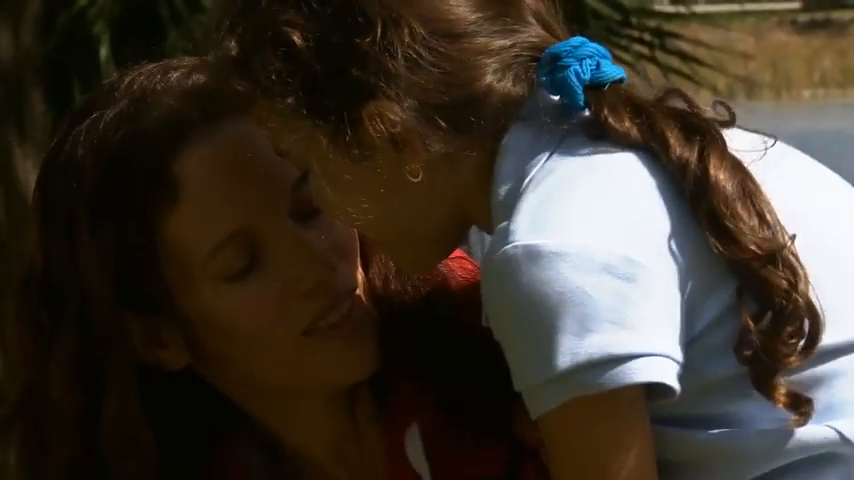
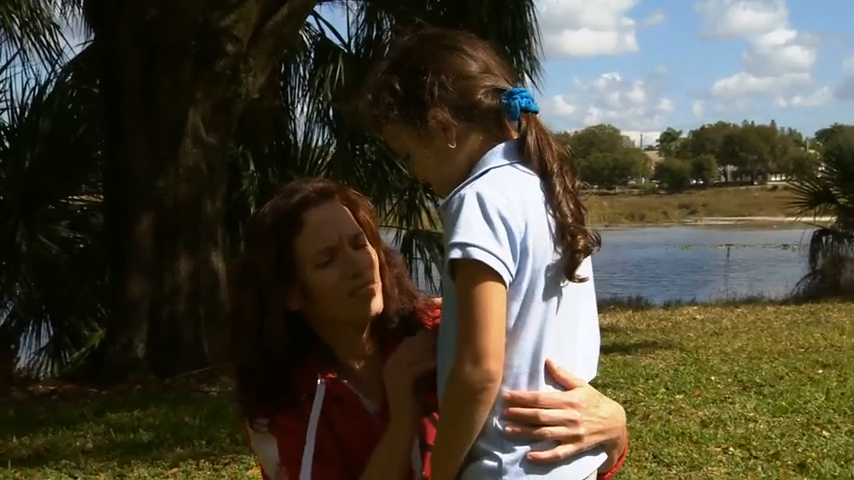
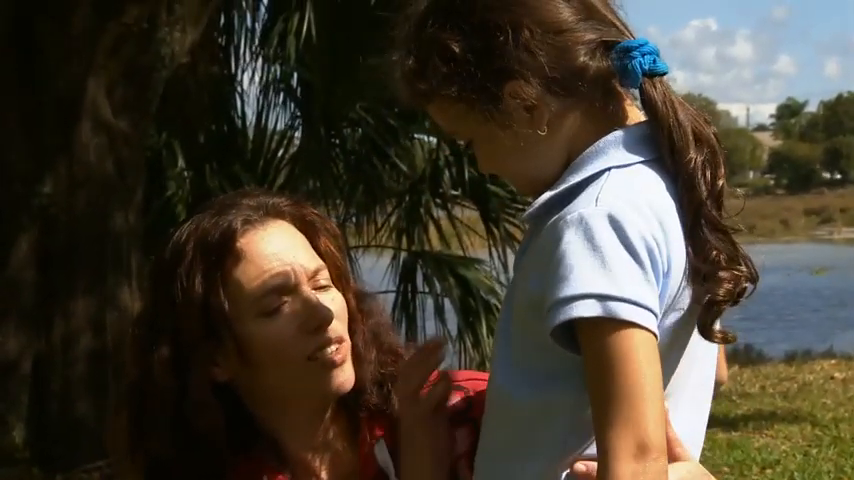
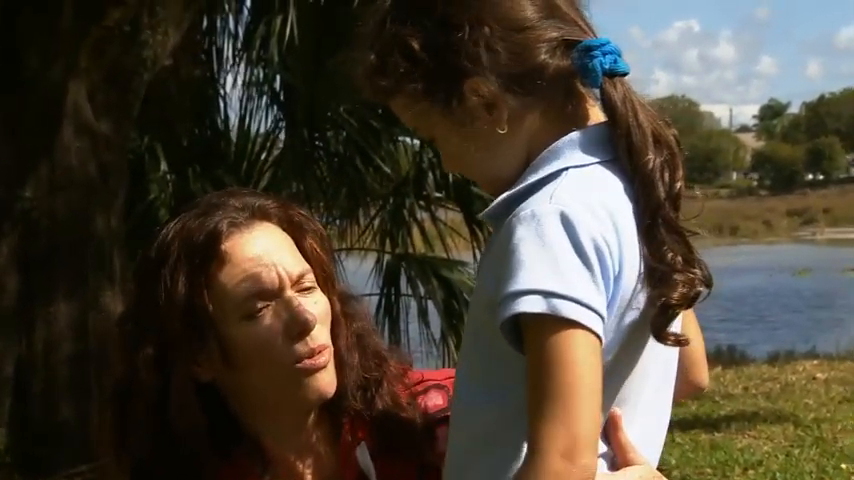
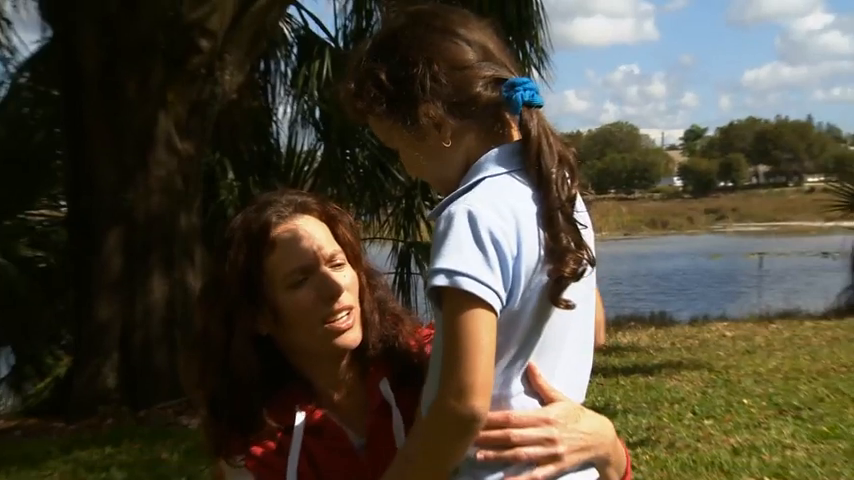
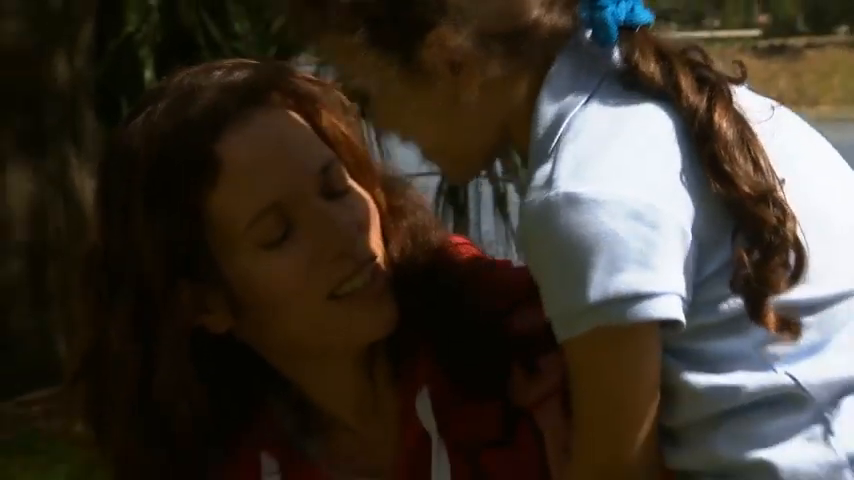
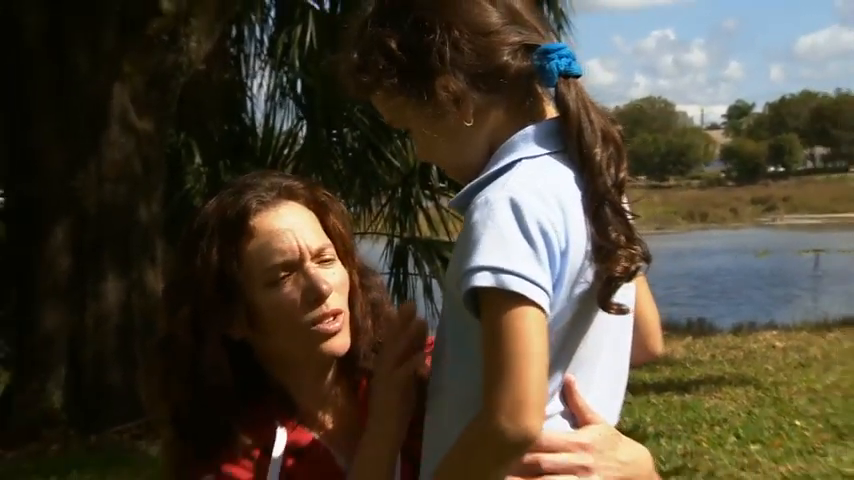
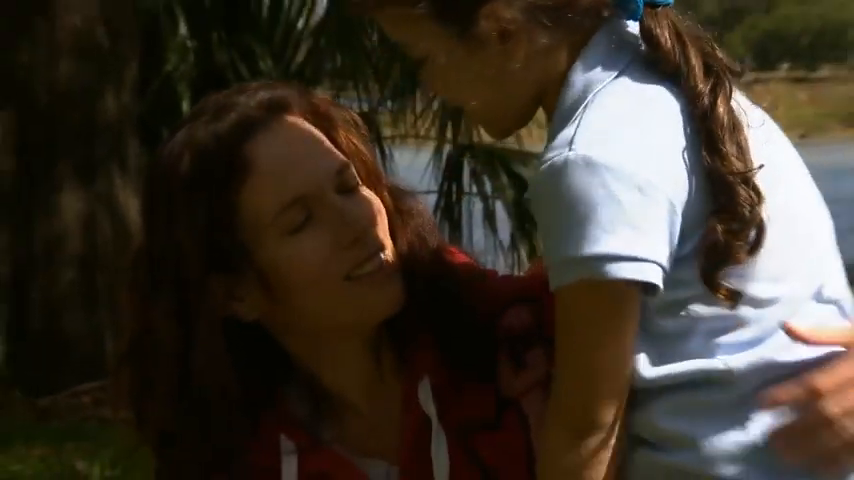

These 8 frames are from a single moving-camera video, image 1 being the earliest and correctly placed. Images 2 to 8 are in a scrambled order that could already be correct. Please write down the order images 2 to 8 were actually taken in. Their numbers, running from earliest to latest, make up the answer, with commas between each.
6, 8, 3, 4, 7, 5, 2
